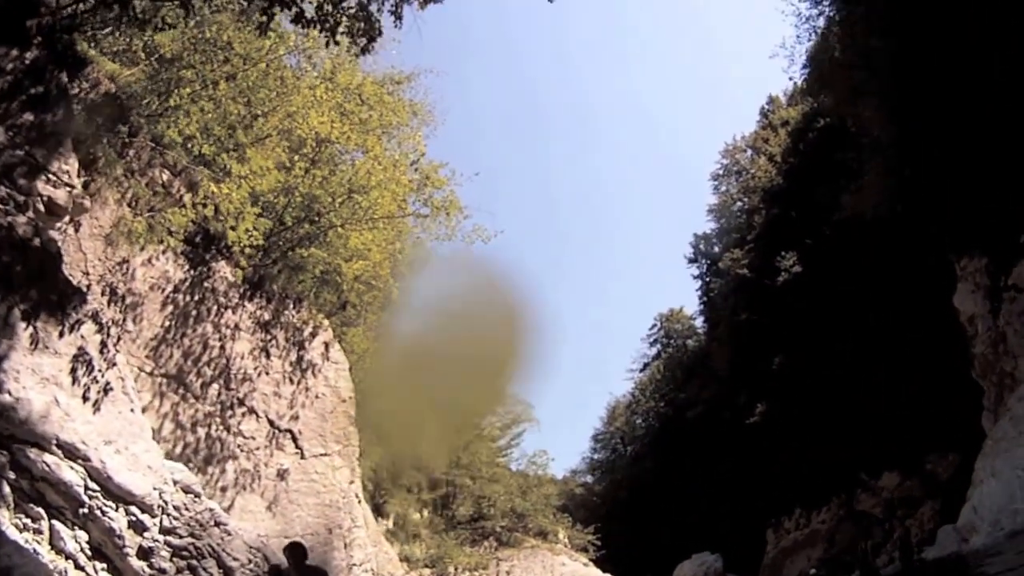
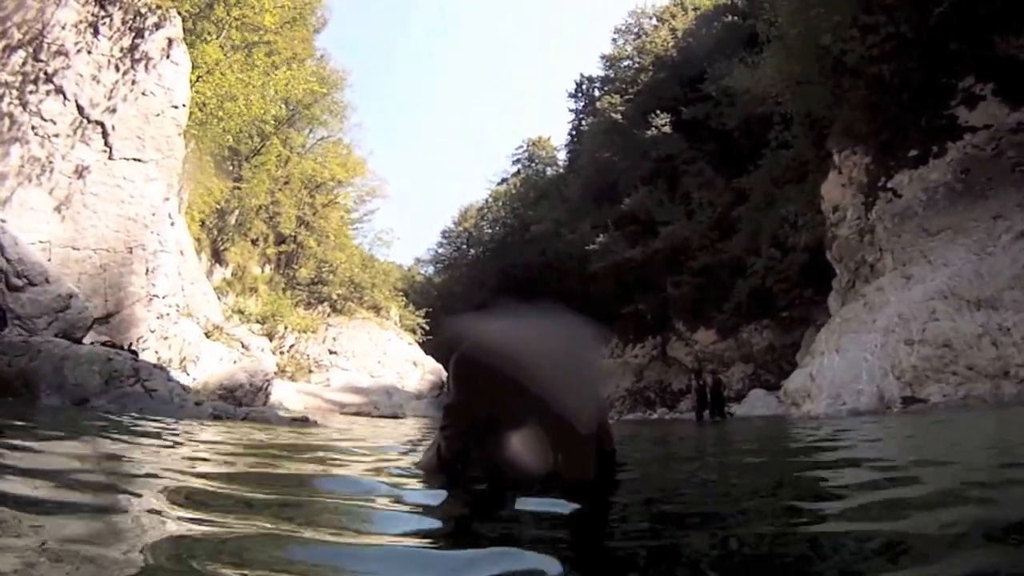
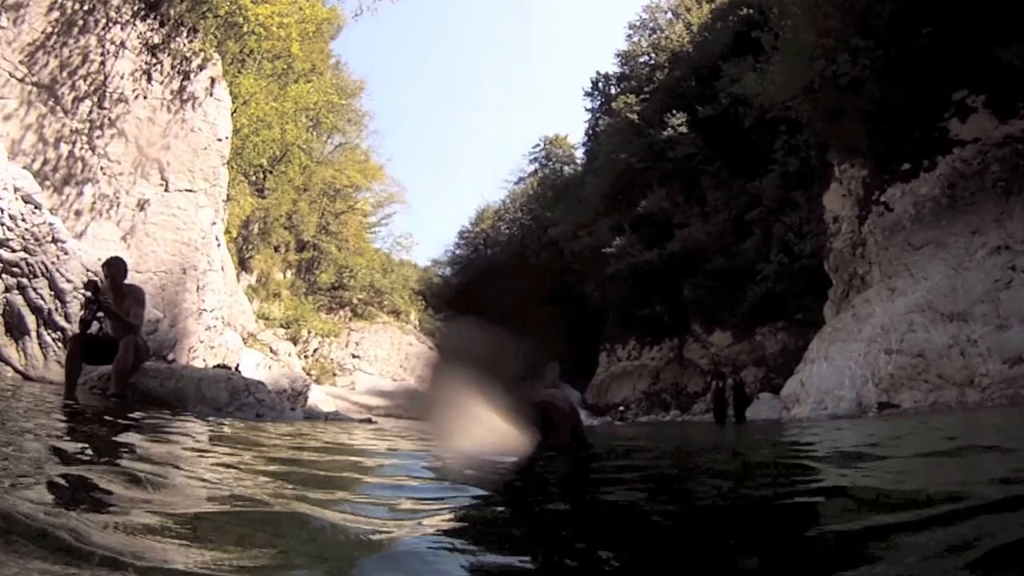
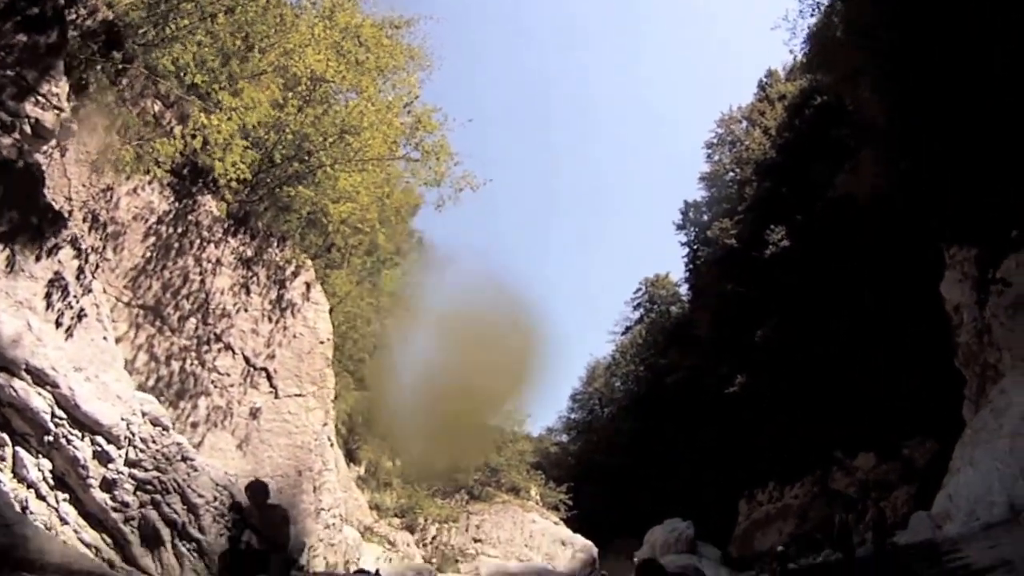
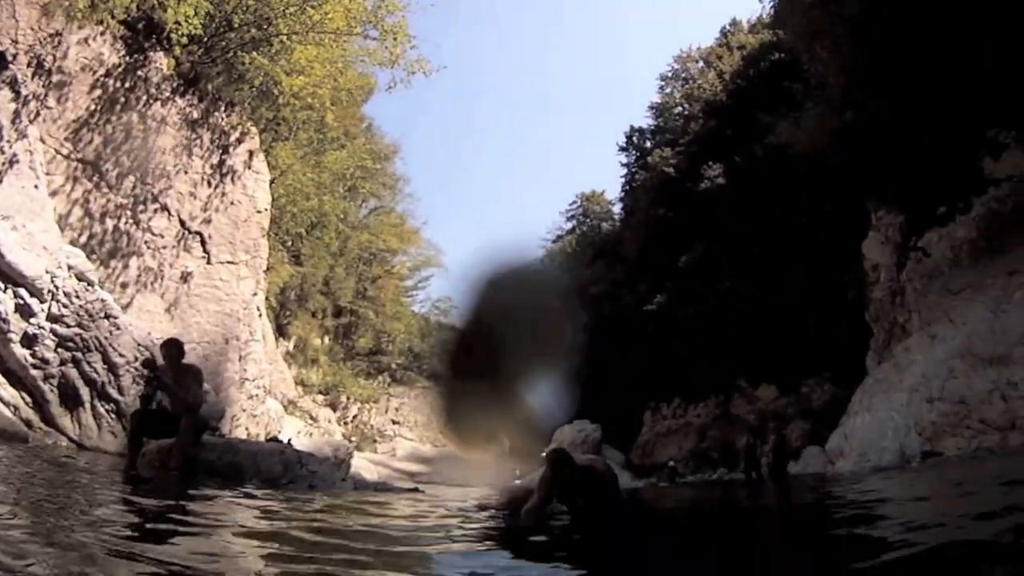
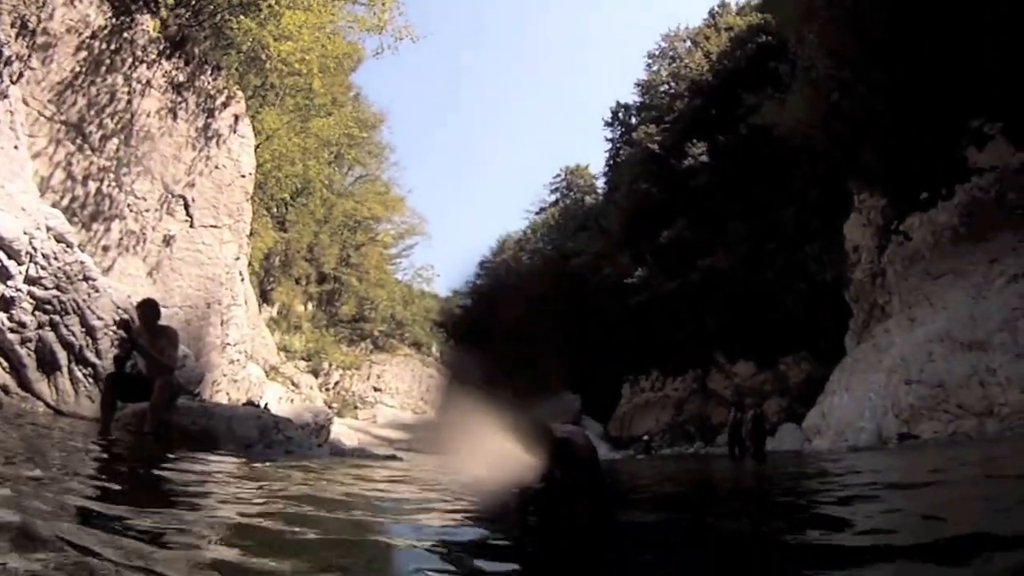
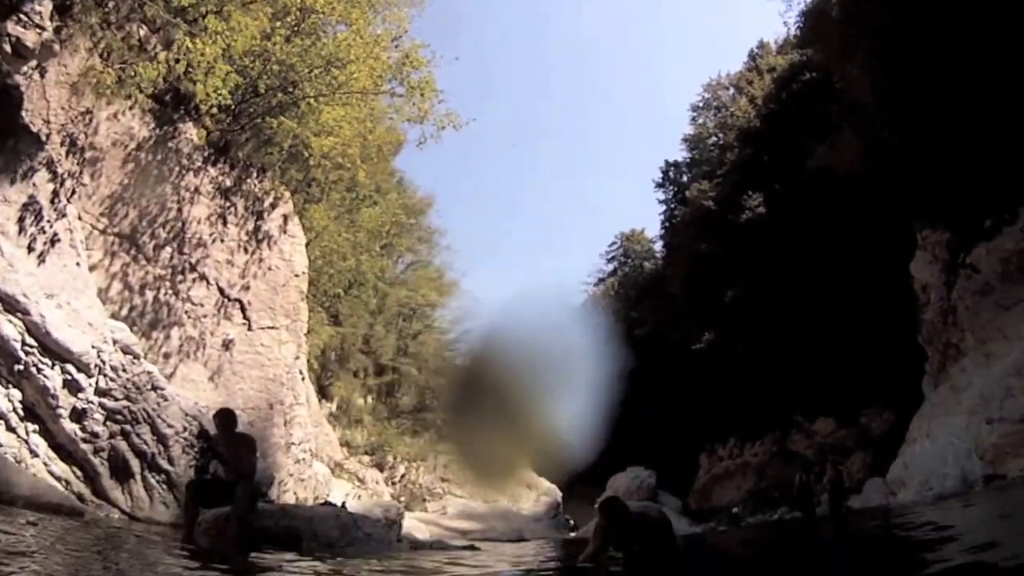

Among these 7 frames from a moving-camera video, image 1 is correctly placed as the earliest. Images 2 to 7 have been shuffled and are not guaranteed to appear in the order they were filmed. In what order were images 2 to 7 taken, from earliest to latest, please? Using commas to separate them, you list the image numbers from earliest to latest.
4, 7, 5, 6, 3, 2
